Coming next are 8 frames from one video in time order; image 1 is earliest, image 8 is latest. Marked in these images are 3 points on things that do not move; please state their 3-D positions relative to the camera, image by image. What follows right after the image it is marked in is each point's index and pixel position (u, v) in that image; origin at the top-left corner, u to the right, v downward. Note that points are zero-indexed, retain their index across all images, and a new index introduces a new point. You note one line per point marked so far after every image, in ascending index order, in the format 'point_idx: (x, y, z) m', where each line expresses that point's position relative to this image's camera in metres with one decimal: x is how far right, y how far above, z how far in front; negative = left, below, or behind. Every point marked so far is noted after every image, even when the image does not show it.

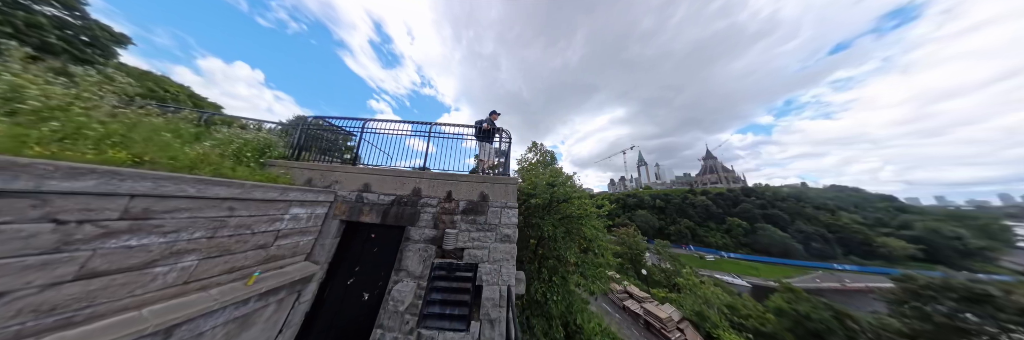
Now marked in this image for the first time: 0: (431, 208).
0: (-1.2, -0.6, +2.1) m
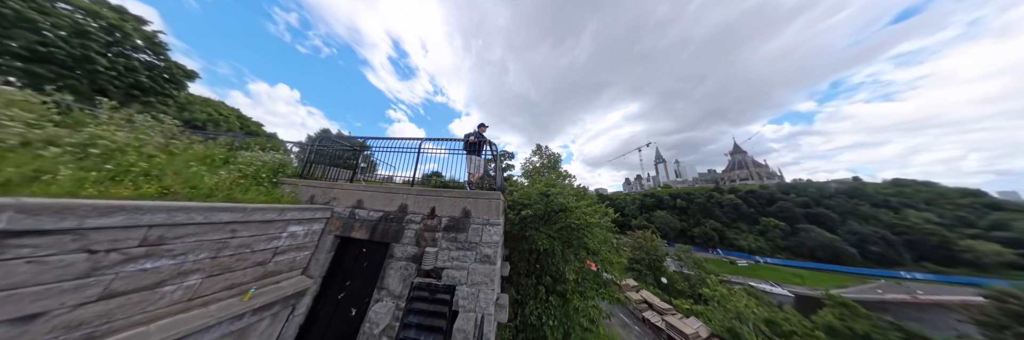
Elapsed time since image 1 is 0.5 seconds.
0: (-1.4, -0.8, +2.1) m
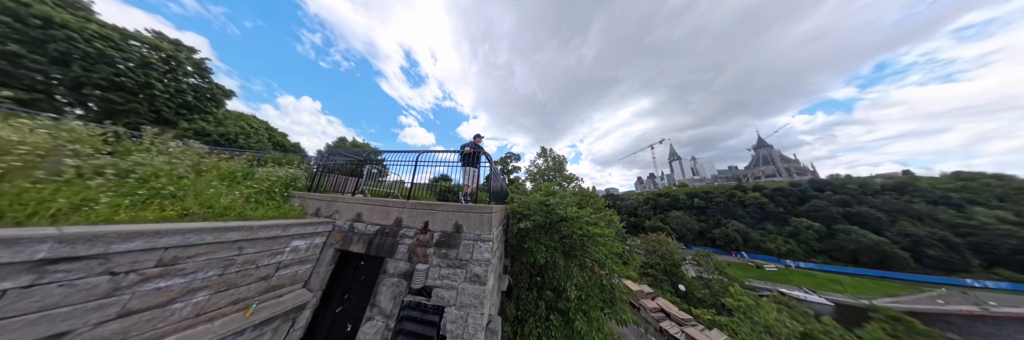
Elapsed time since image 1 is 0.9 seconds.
0: (-1.5, -1.0, +2.1) m
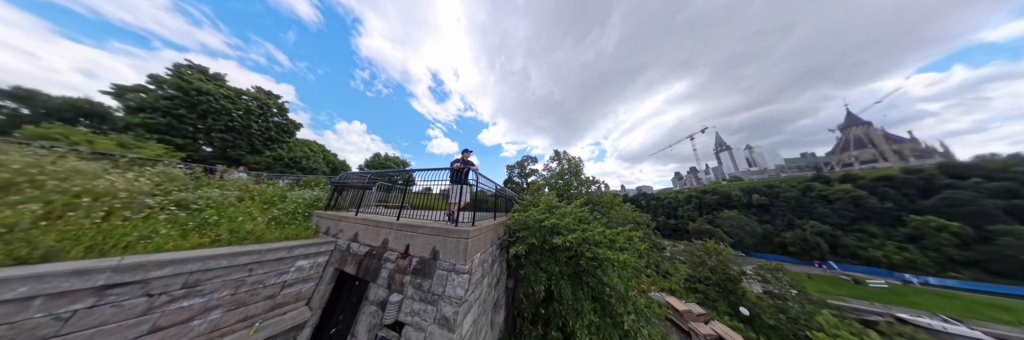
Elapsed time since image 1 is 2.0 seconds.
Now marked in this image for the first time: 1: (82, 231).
0: (-1.7, -1.3, +2.0) m
1: (-5.2, -0.7, +1.8) m
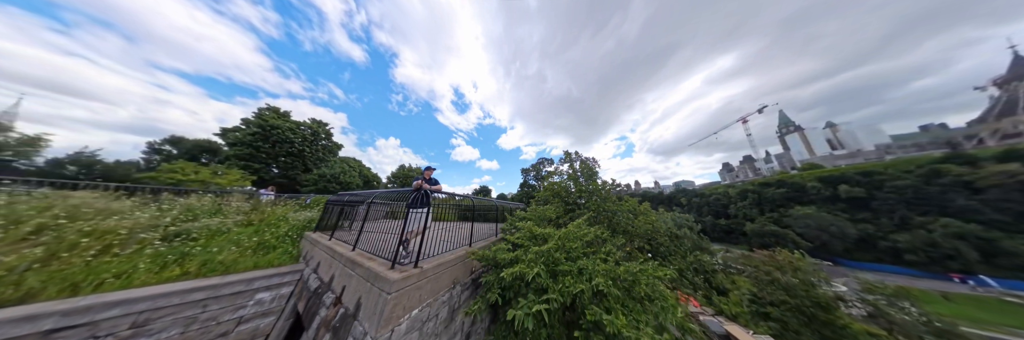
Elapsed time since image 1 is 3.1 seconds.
0: (-2.2, -1.6, +1.7) m
1: (-5.7, -1.3, +1.9) m
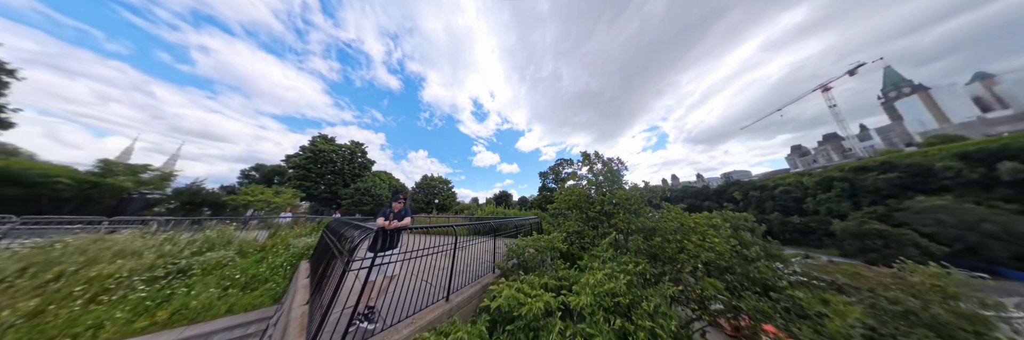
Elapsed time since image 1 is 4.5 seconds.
0: (-2.3, -2.1, +1.2) m
1: (-5.9, -1.9, +1.9) m
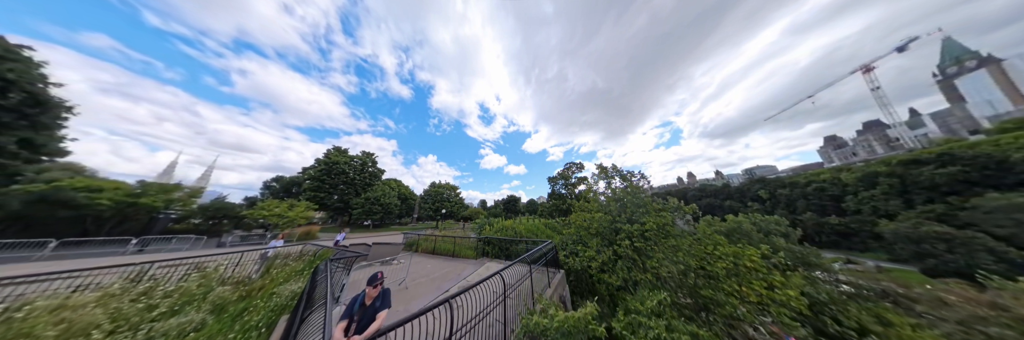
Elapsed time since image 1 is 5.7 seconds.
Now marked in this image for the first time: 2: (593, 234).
0: (-2.2, -2.9, +0.6) m
1: (-5.7, -2.9, +1.4) m
2: (+2.9, -2.5, +5.5) m
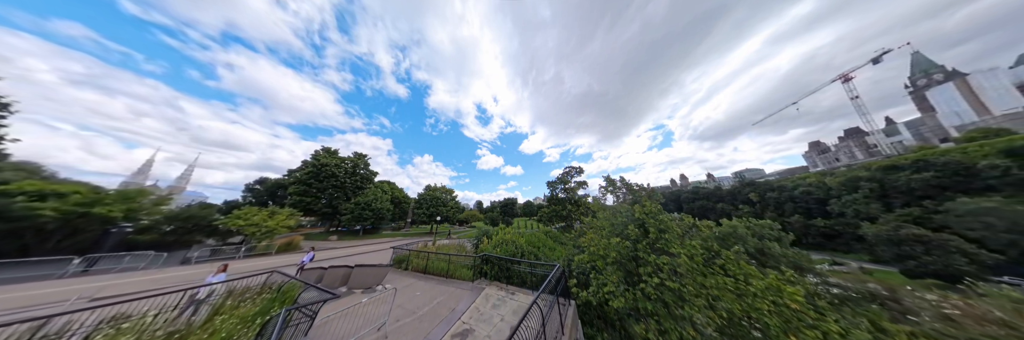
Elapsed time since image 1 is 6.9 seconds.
0: (-2.0, -3.5, -0.2) m
1: (-5.5, -3.5, +0.5) m
2: (+3.1, -3.1, +4.8) m
